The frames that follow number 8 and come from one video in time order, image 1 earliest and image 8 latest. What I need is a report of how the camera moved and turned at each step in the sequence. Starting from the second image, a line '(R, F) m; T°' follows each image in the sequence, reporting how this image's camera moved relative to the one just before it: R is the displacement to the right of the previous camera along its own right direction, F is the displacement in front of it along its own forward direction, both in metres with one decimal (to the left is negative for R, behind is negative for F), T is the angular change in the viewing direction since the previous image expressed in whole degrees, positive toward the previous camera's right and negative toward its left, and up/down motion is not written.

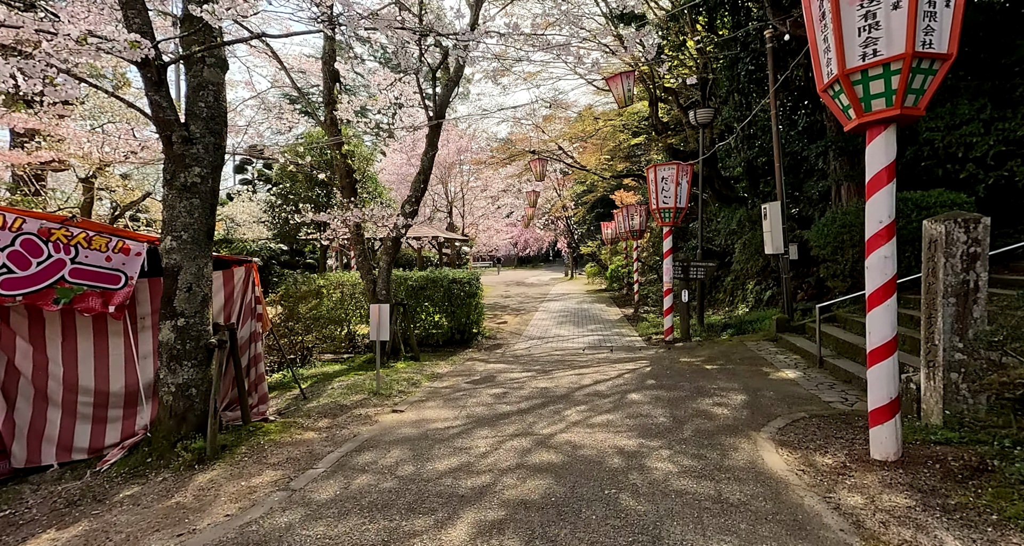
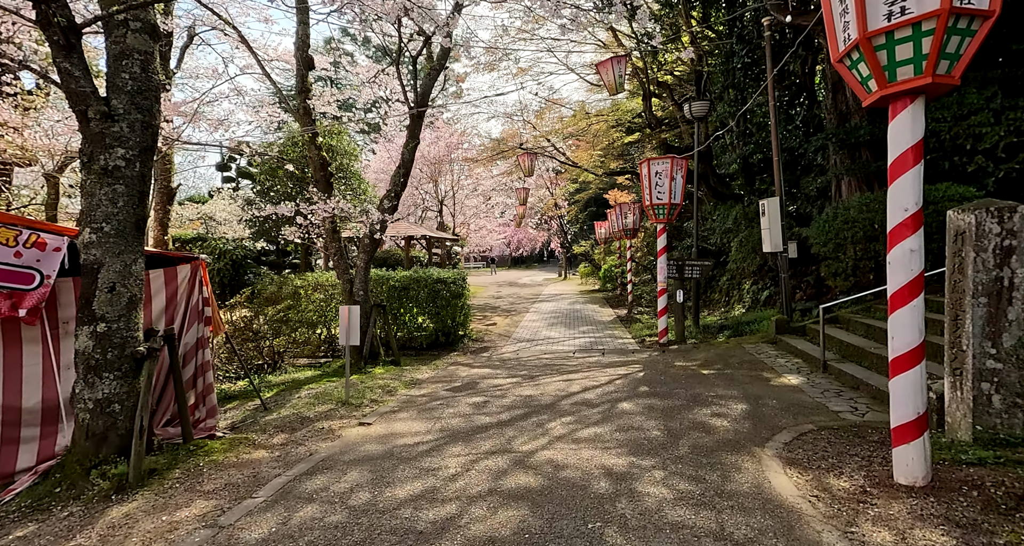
(+0.1, +0.5) m; 0°
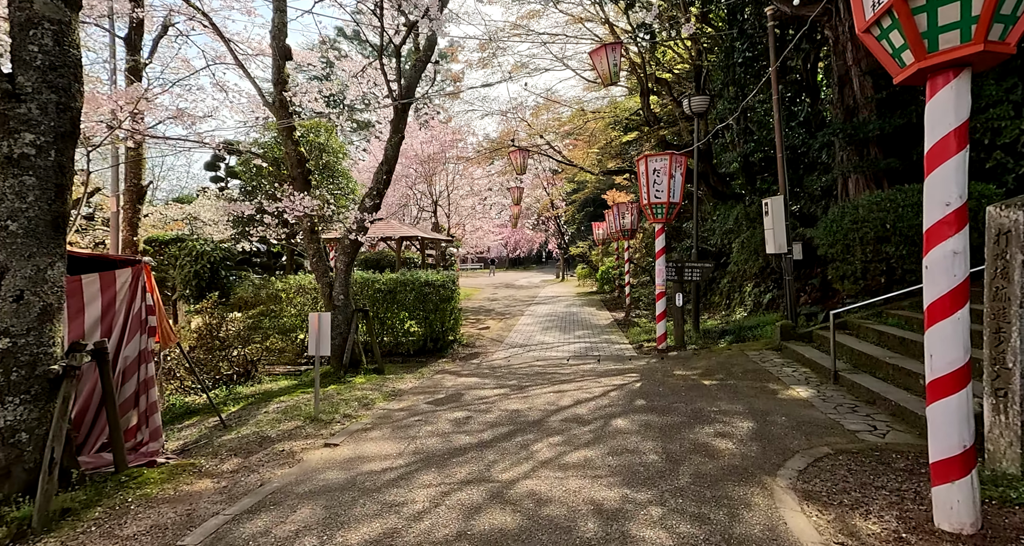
(+0.1, +0.5) m; 0°
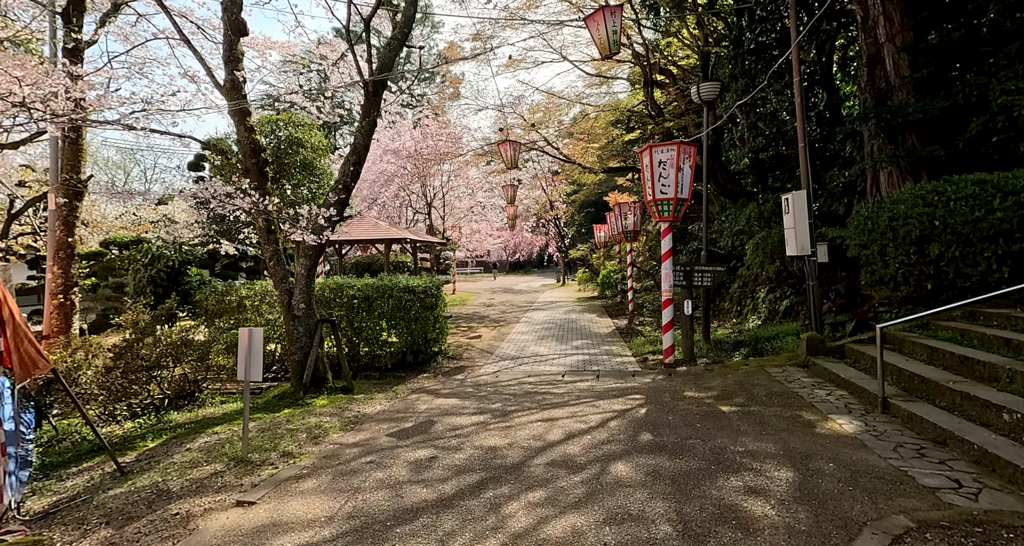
(+0.2, +1.1) m; 0°
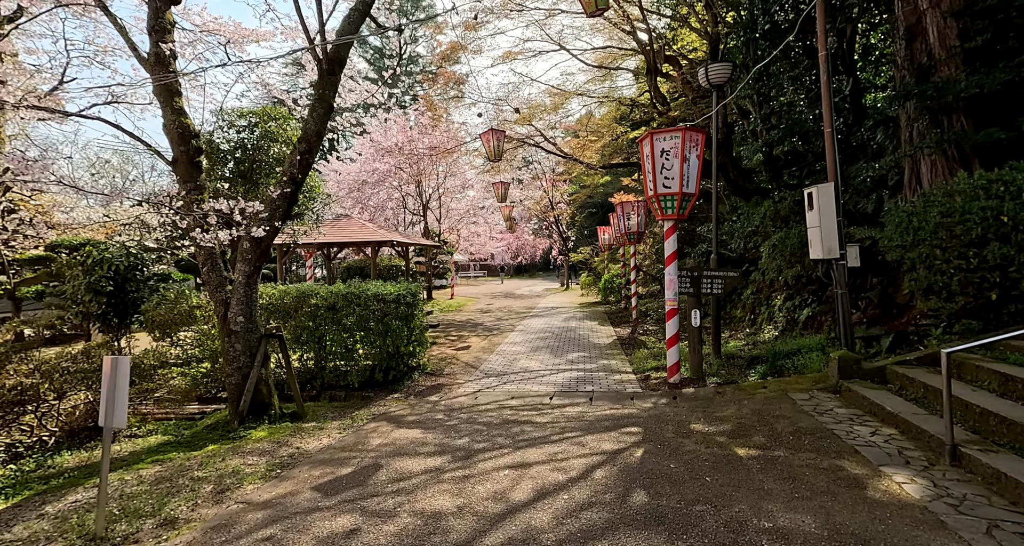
(+0.3, +1.2) m; -1°
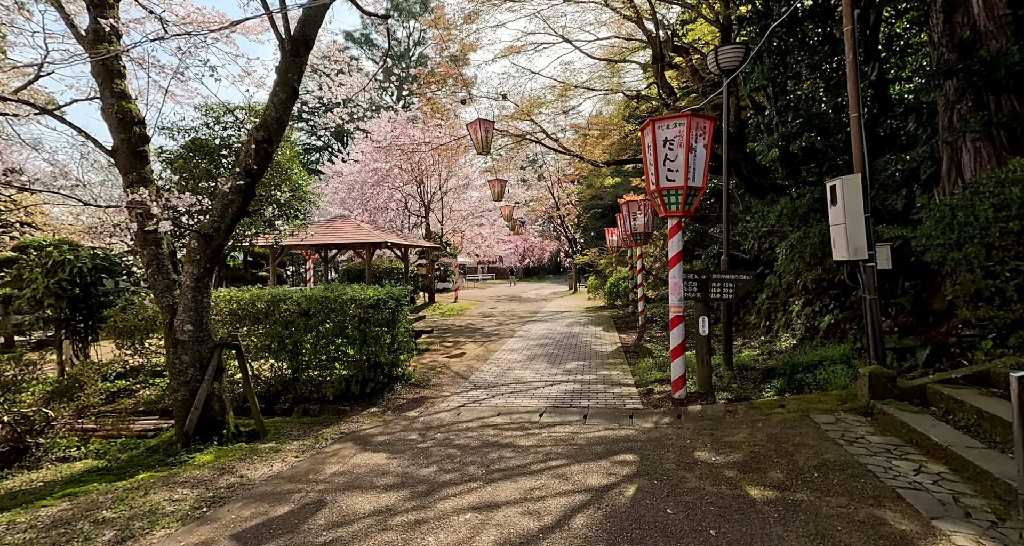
(+0.3, +0.8) m; -1°
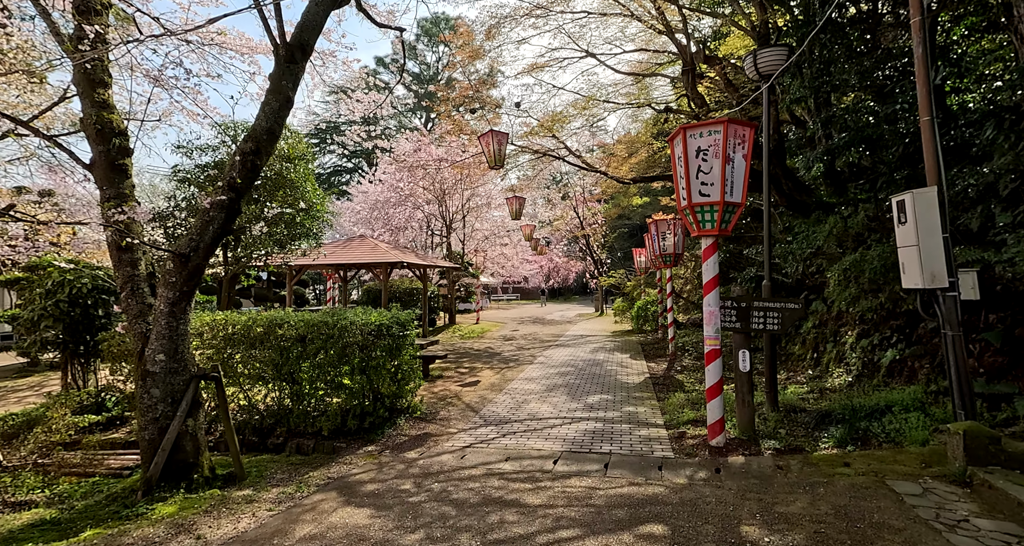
(+0.1, +0.8) m; -2°
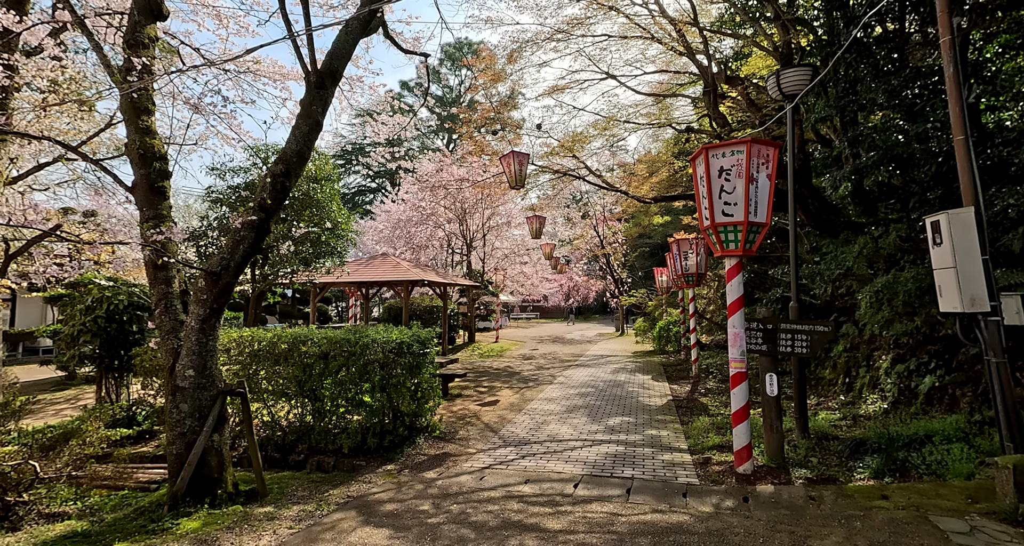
(0.0, +0.1) m; -2°
